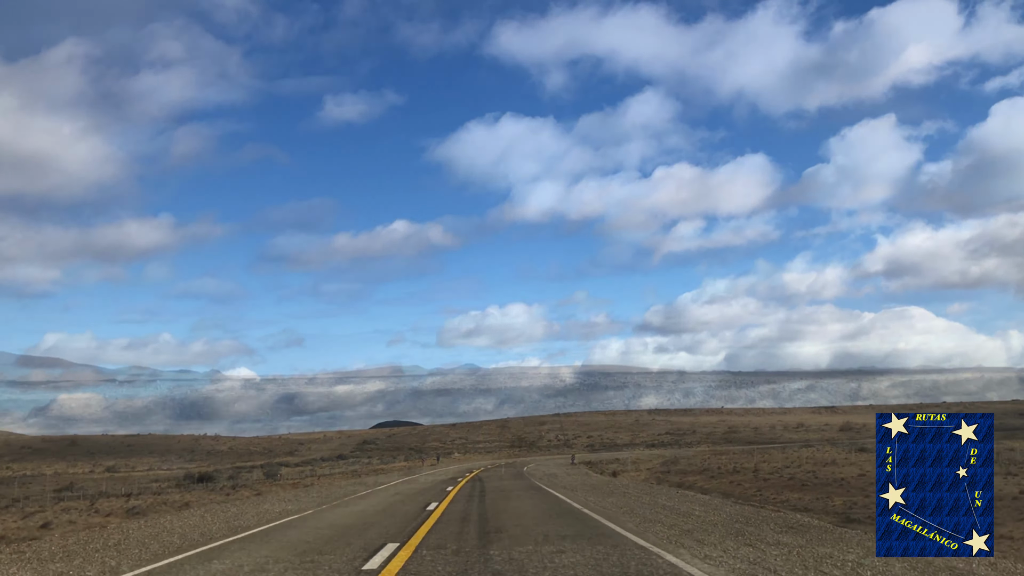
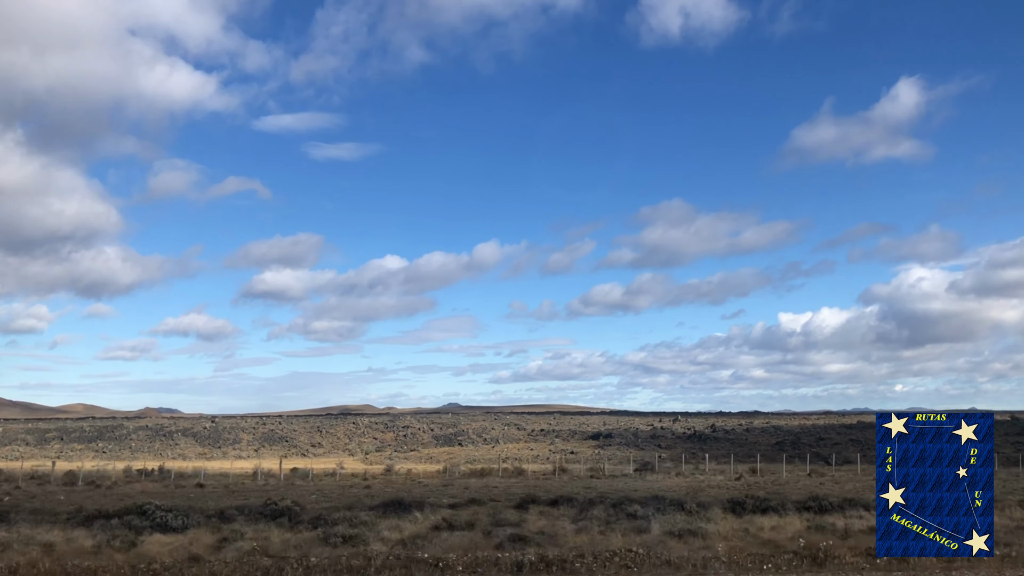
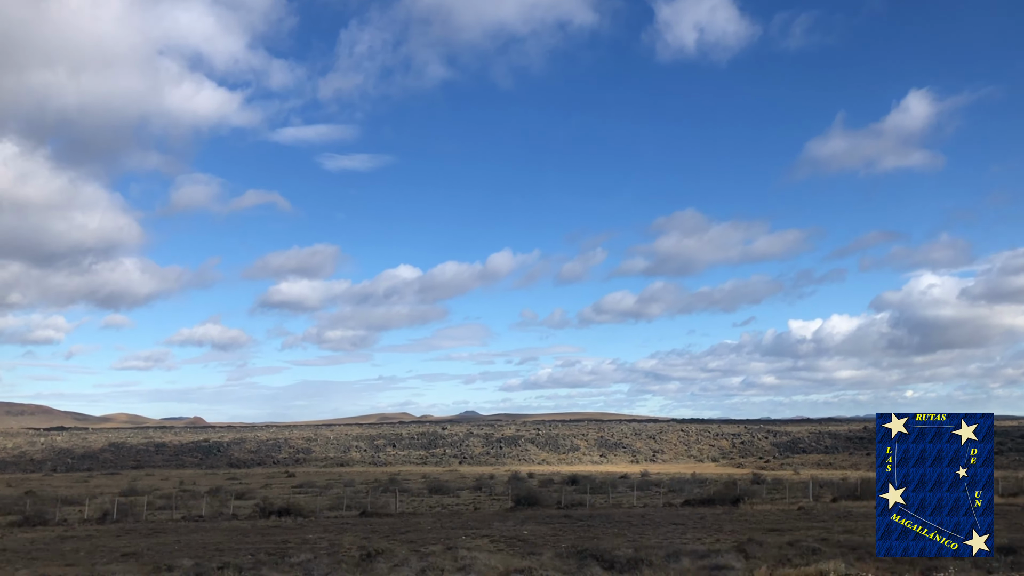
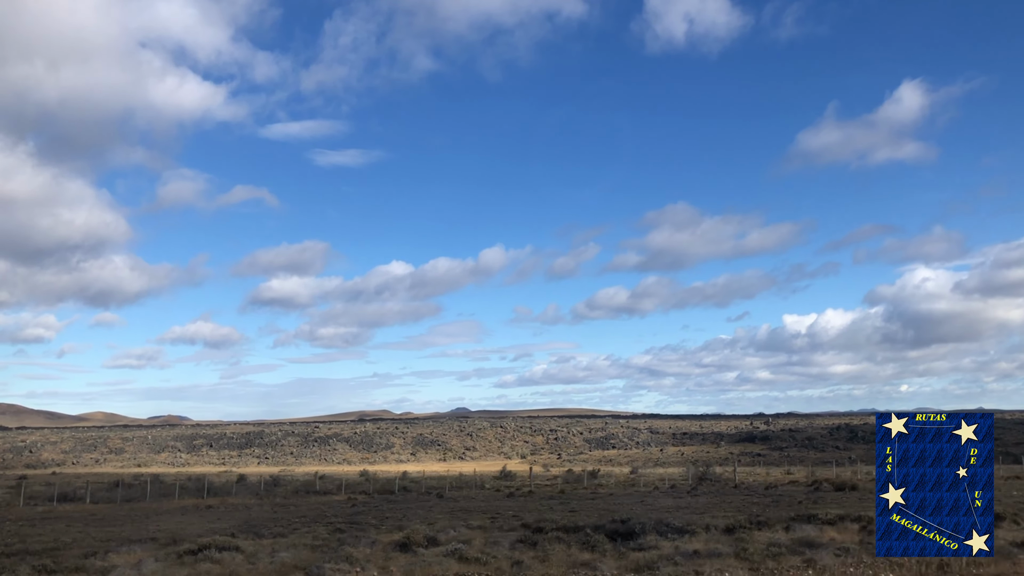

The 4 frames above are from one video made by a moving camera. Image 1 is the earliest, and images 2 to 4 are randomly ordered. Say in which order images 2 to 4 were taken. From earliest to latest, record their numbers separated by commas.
3, 4, 2
